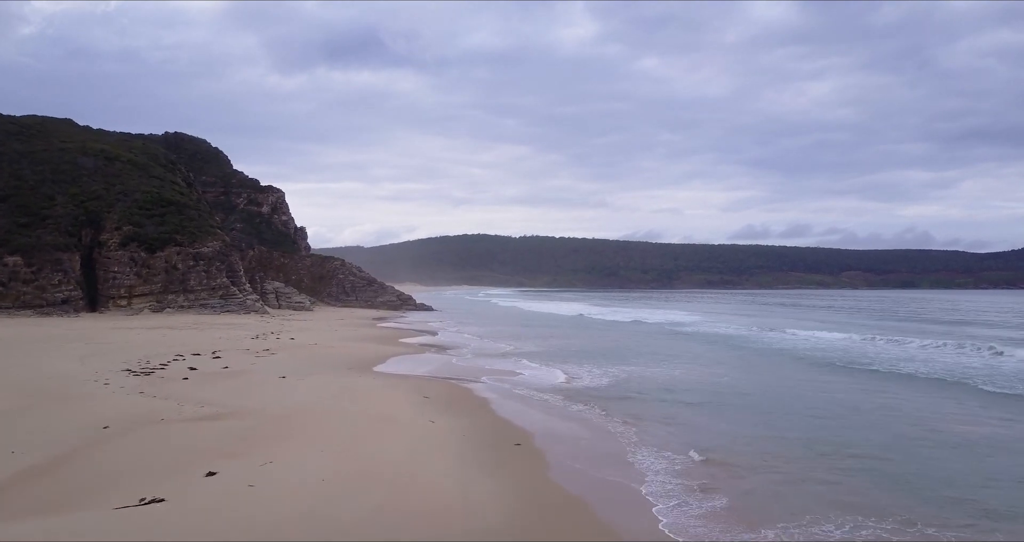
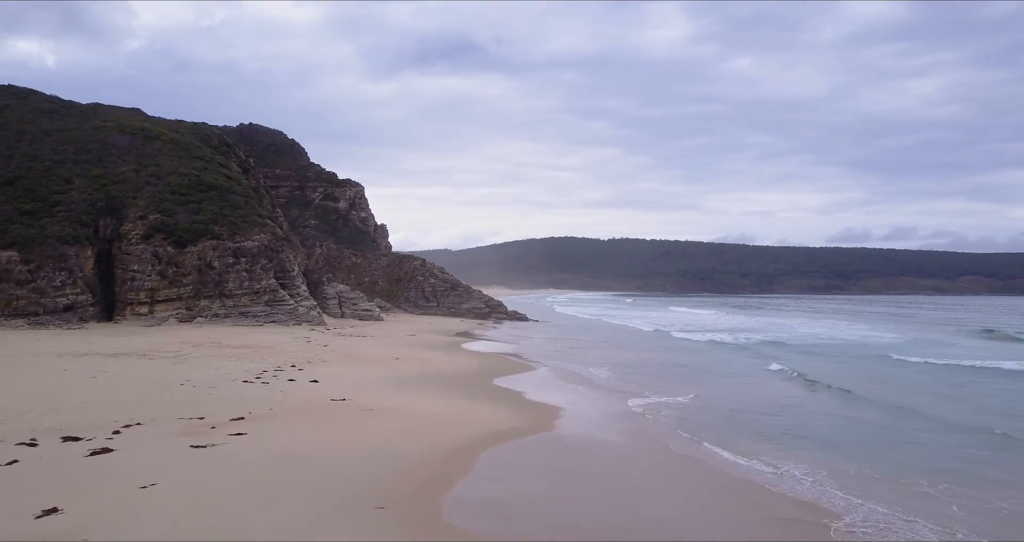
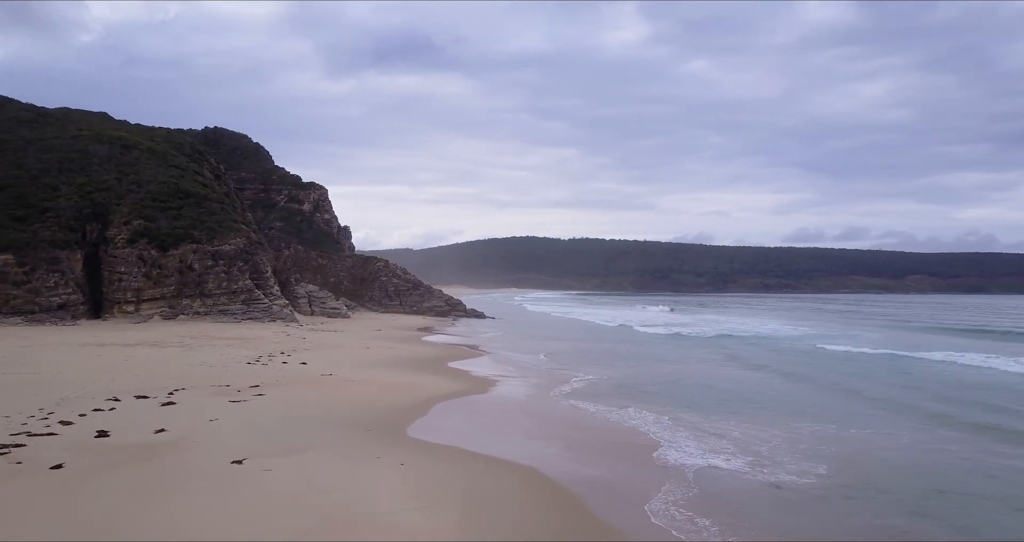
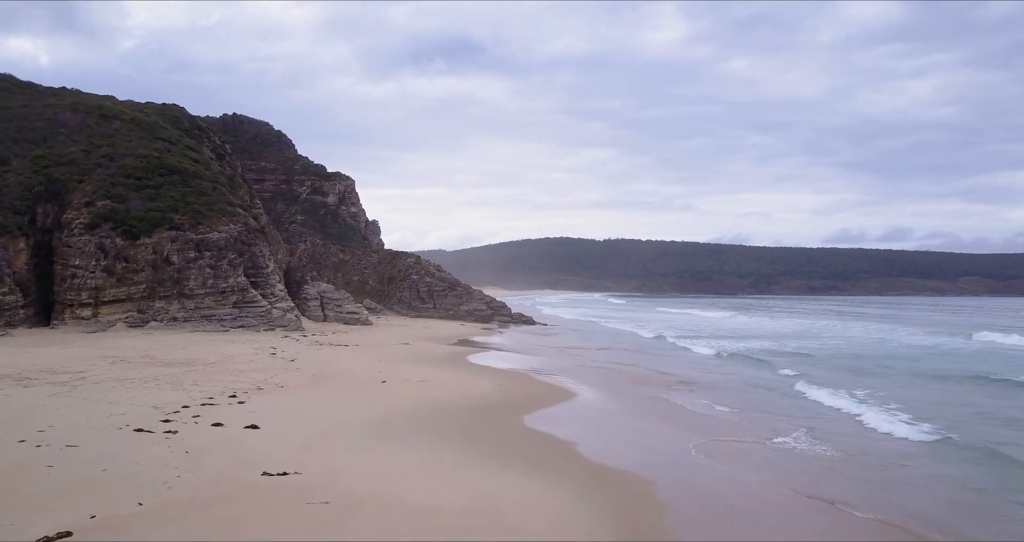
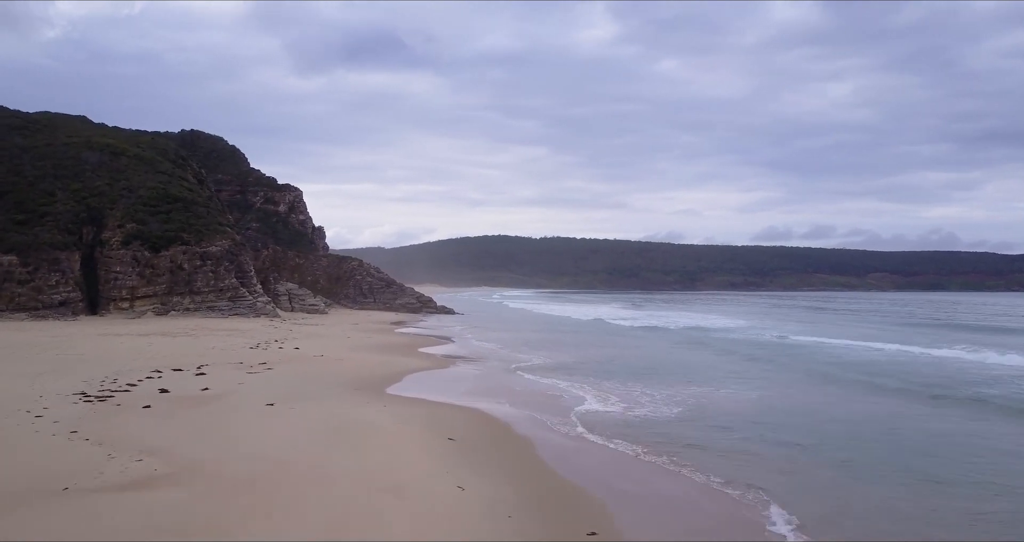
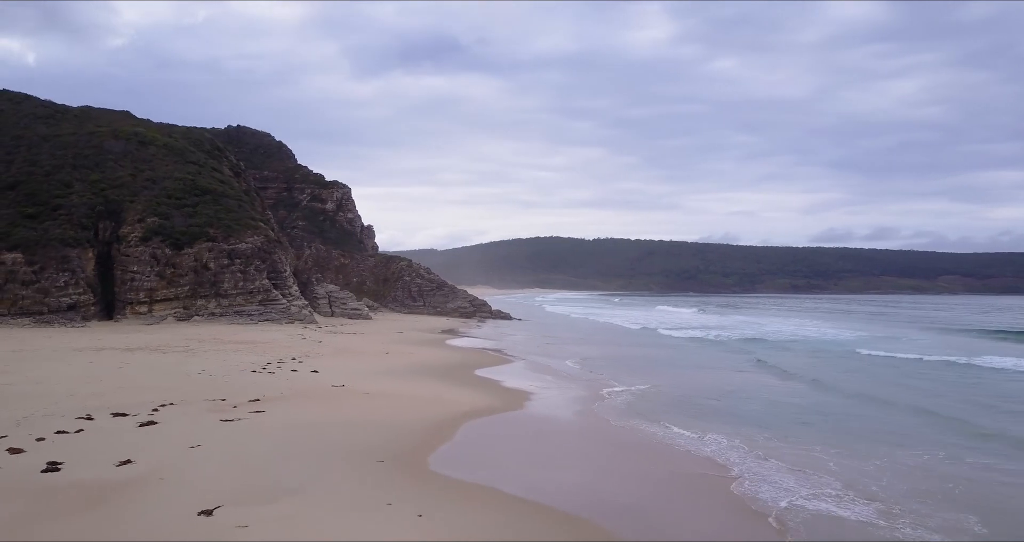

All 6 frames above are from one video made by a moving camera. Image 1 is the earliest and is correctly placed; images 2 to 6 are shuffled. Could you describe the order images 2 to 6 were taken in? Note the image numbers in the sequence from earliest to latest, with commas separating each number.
5, 3, 6, 2, 4
